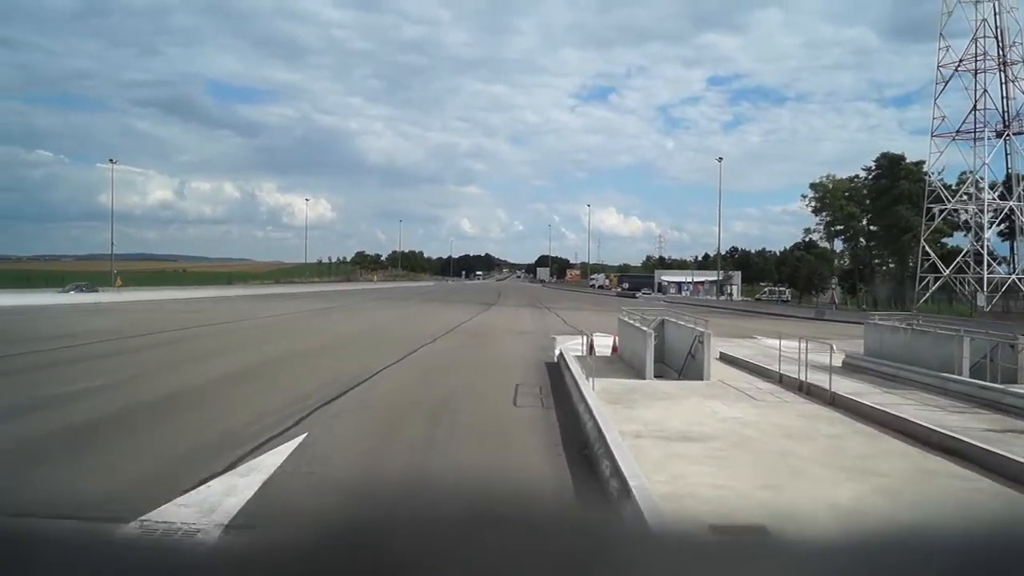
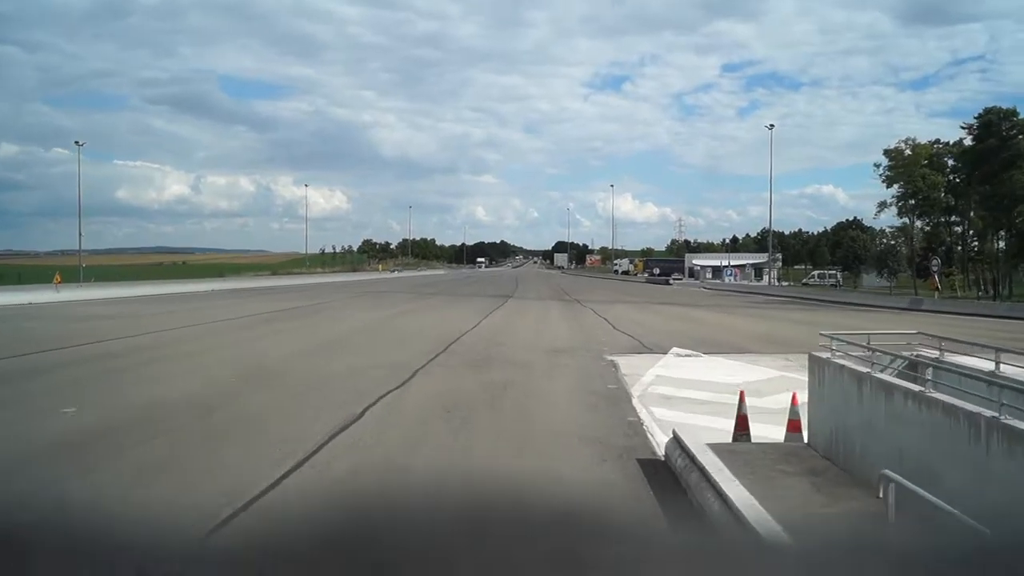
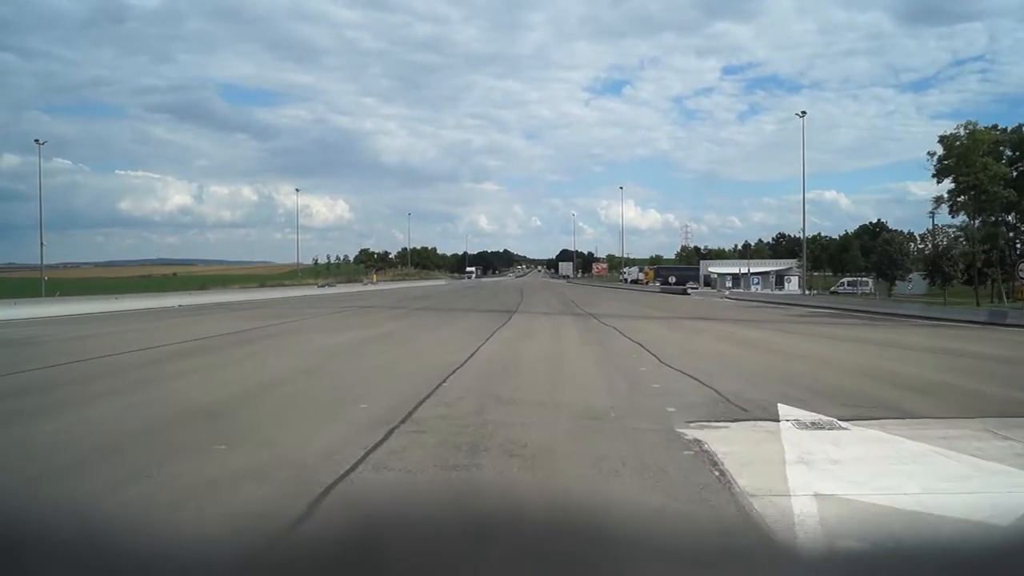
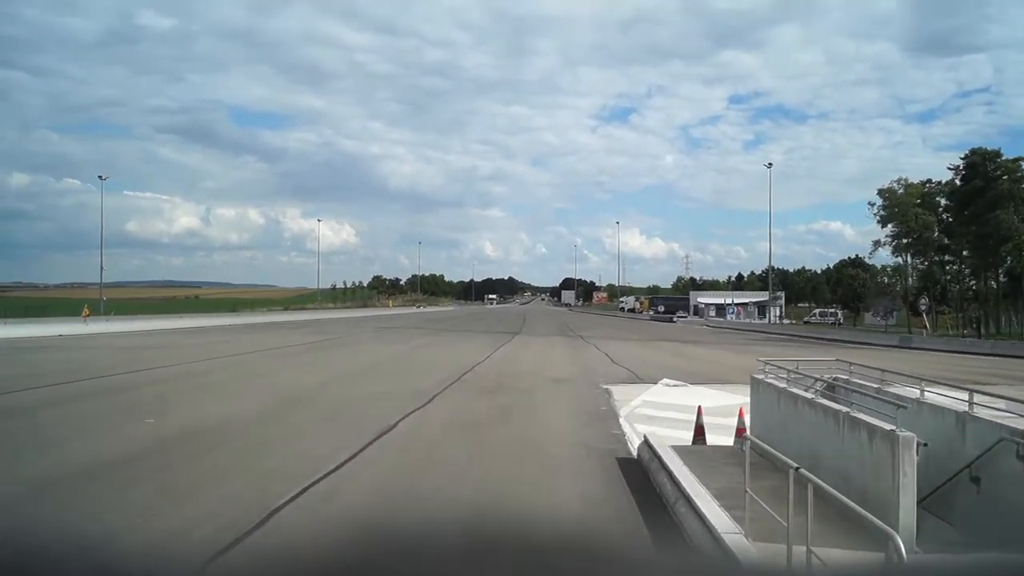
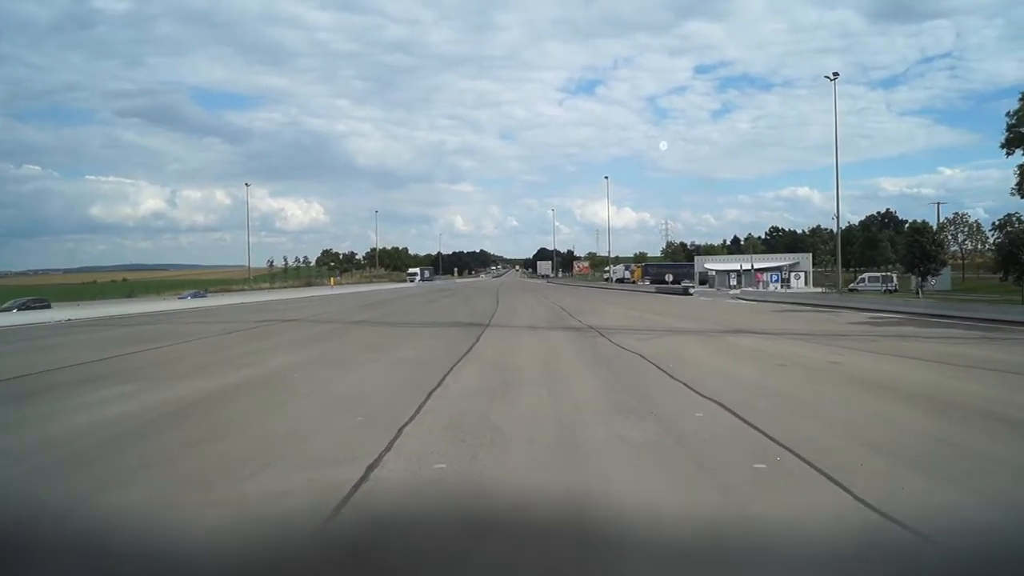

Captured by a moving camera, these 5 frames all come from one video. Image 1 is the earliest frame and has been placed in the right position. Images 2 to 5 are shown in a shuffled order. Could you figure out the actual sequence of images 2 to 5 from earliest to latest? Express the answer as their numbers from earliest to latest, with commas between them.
4, 2, 3, 5
